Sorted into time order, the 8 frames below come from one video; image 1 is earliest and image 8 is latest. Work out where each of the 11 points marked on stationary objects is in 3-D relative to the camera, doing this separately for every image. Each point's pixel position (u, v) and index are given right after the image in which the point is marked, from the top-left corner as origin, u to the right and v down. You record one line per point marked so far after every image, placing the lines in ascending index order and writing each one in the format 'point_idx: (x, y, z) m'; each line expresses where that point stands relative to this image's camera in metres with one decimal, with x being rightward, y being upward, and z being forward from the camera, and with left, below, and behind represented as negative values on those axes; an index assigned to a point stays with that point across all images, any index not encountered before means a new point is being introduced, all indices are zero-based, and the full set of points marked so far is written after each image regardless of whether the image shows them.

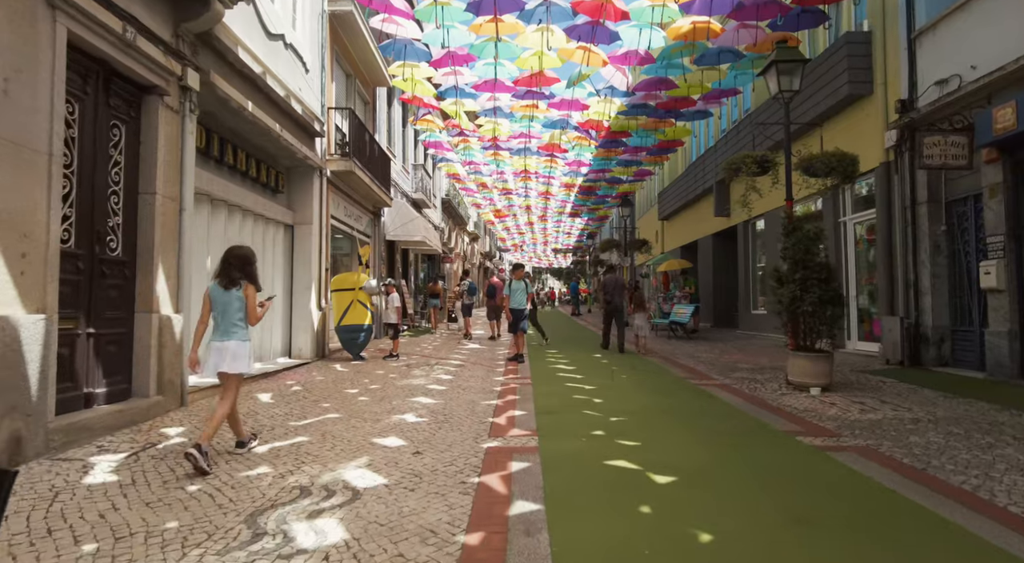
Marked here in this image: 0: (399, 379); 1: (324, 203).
0: (-1.6, -1.3, +8.5) m
1: (-3.4, +1.4, +11.2) m
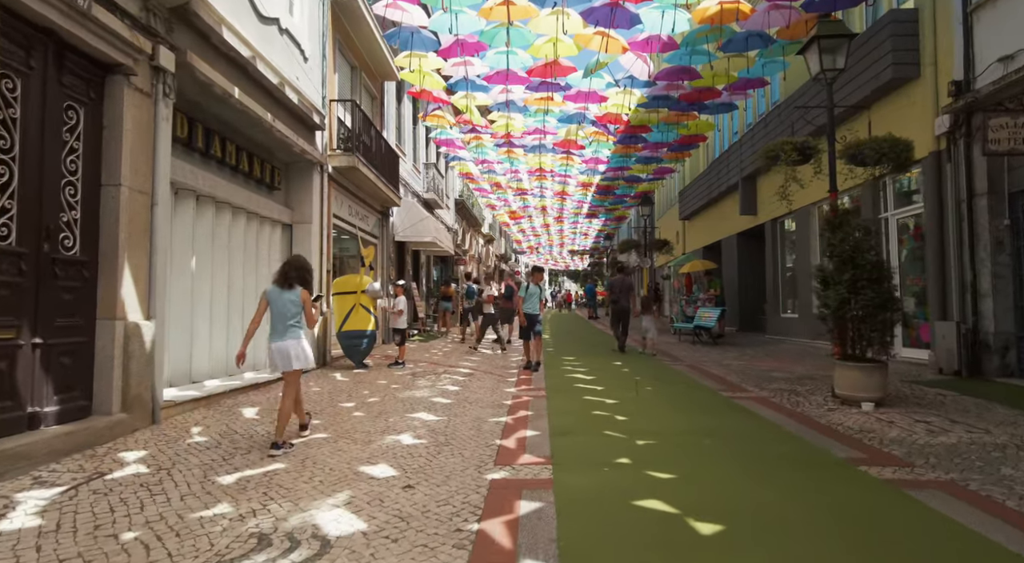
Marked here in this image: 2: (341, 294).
0: (-1.4, -1.4, +7.8) m
1: (-3.2, +1.4, +10.5) m
2: (-2.7, -0.2, +9.8) m
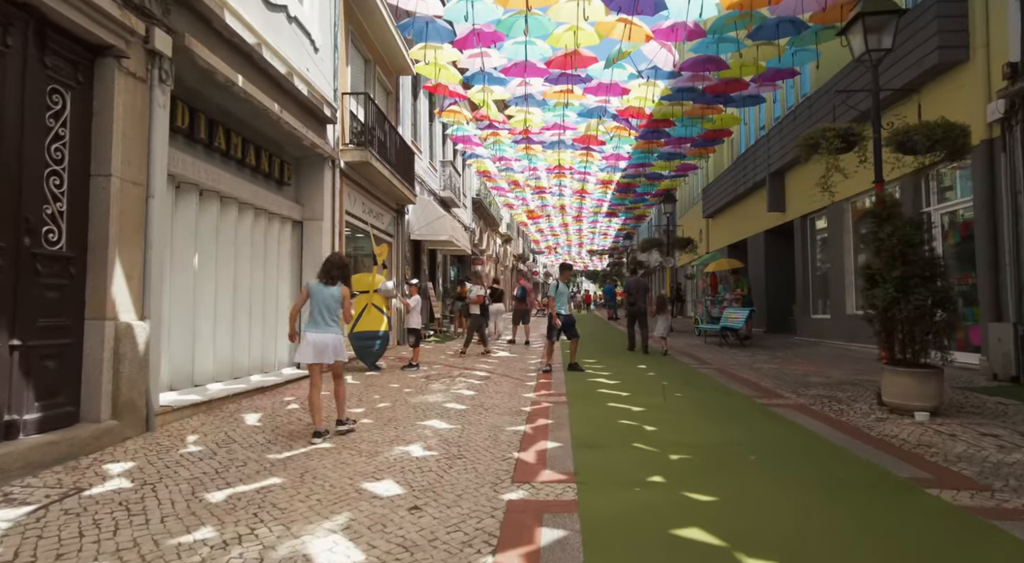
0: (-1.2, -1.4, +7.4) m
1: (-2.9, +1.4, +10.1) m
2: (-2.5, -0.2, +9.5) m
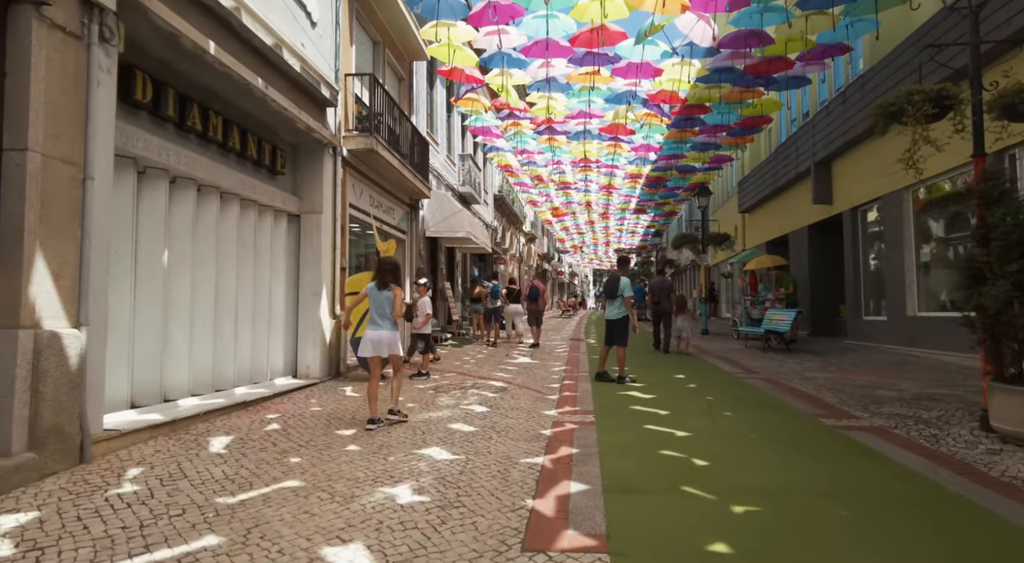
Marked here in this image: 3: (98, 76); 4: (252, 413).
0: (-1.0, -1.3, +6.4) m
1: (-2.6, +1.4, +9.2) m
2: (-2.2, -0.2, +8.5) m
3: (-3.0, +1.5, +4.5) m
4: (-2.6, -1.3, +6.2) m
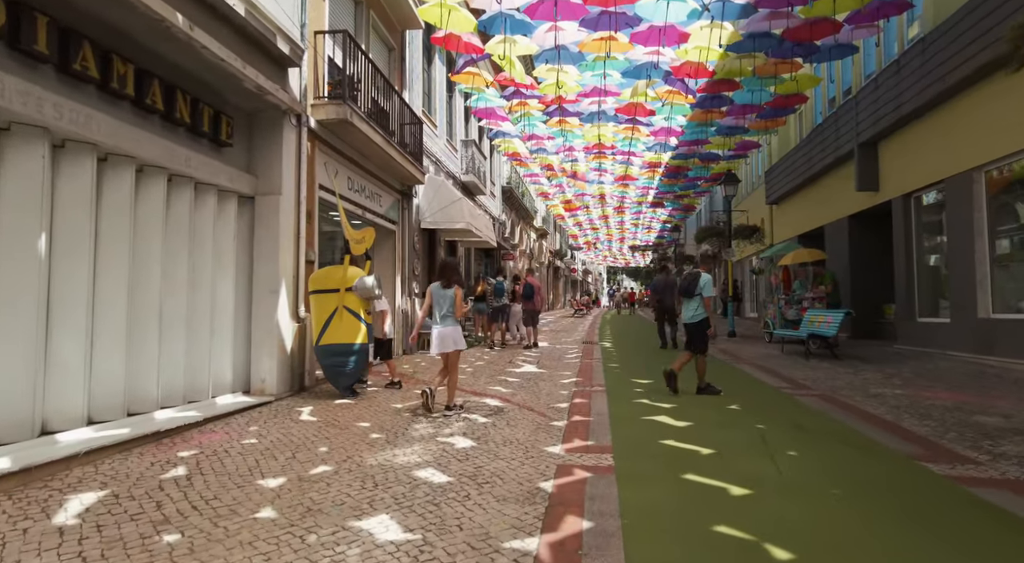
0: (-1.1, -1.3, +4.8) m
1: (-2.6, +1.4, +7.7) m
2: (-2.2, -0.1, +7.0) m
3: (-3.1, +1.5, +3.0) m
4: (-2.7, -1.3, +4.7) m
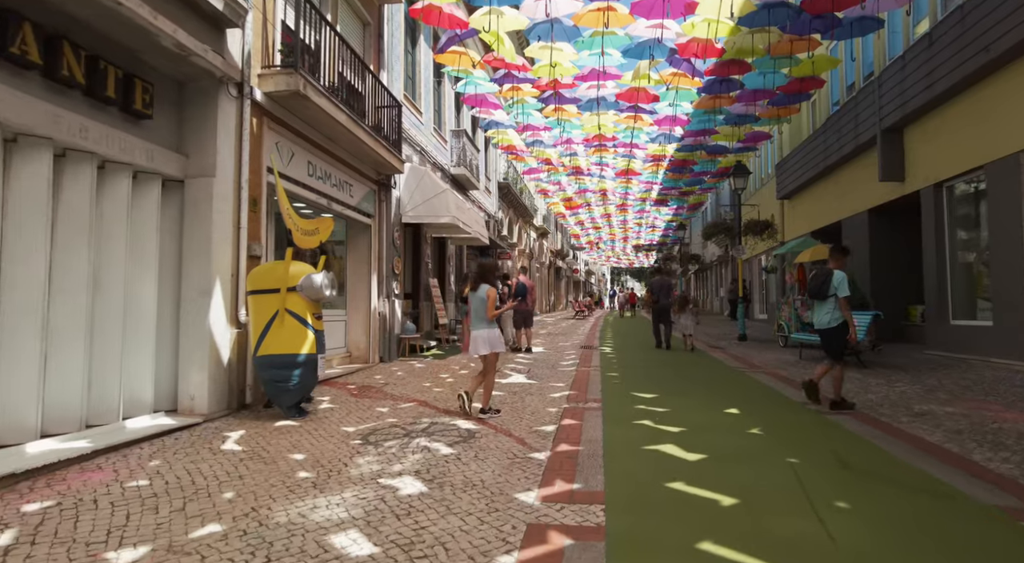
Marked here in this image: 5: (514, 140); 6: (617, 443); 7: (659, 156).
0: (-1.3, -1.3, +3.7) m
1: (-2.8, +1.5, +6.6) m
2: (-2.4, -0.1, +5.9) m
3: (-3.3, +1.5, +1.9) m
4: (-2.9, -1.2, +3.6) m
5: (+0.1, +4.1, +18.0) m
6: (+0.8, -1.3, +5.0) m
7: (+4.6, +3.9, +19.4) m
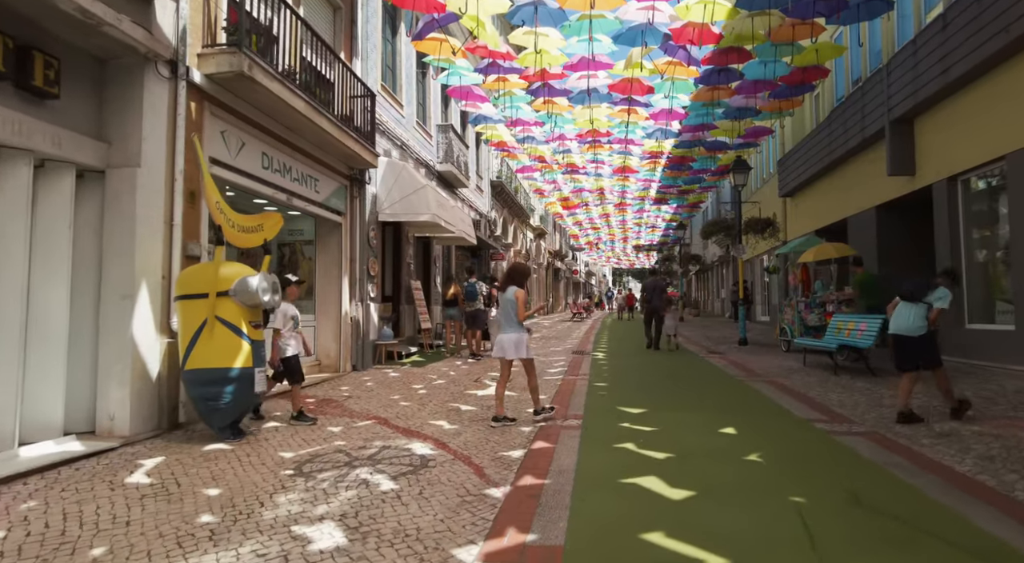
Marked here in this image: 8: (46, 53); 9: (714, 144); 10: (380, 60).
0: (-1.6, -1.3, +3.0) m
1: (-3.1, +1.4, +5.9) m
2: (-2.7, -0.1, +5.2) m
3: (-3.7, +1.5, +1.1) m
4: (-3.2, -1.3, +2.9) m
5: (-0.2, +4.0, +17.3) m
6: (+0.5, -1.3, +4.2) m
7: (+4.3, +3.9, +18.7) m
8: (-3.6, +1.8, +4.8) m
9: (+5.4, +3.7, +16.8) m
10: (-2.4, +4.1, +11.4) m
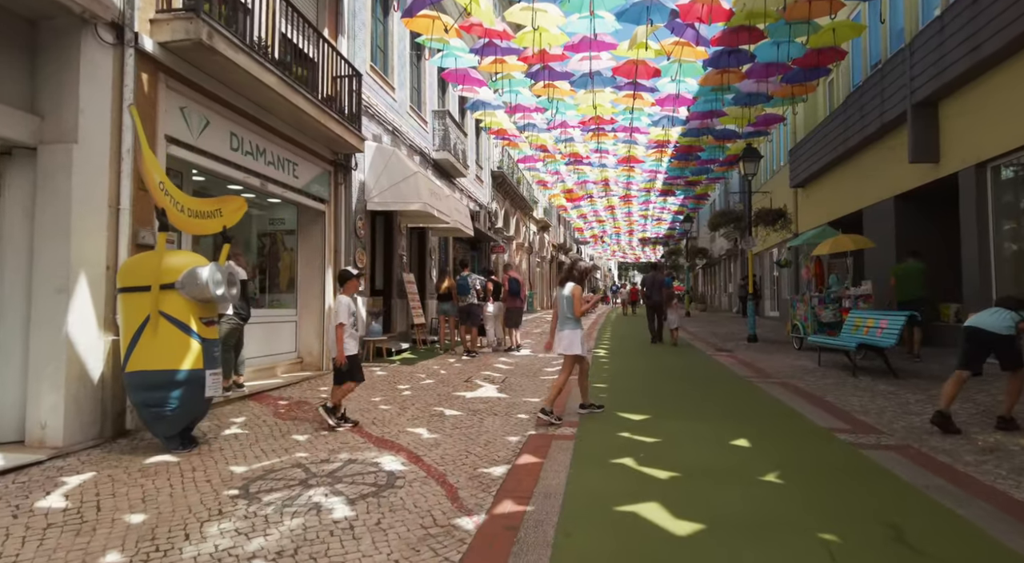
0: (-1.7, -1.3, +2.4) m
1: (-3.2, +1.5, +5.3) m
2: (-2.8, -0.1, +4.6) m
3: (-3.8, +1.5, +0.5) m
4: (-3.4, -1.2, +2.3) m
5: (-0.2, +4.2, +16.6) m
6: (+0.4, -1.3, +3.6) m
7: (+4.4, +4.1, +18.0) m
8: (-3.8, +1.8, +4.2) m
9: (+5.4, +3.9, +16.0) m
10: (-2.5, +4.2, +10.8) m
